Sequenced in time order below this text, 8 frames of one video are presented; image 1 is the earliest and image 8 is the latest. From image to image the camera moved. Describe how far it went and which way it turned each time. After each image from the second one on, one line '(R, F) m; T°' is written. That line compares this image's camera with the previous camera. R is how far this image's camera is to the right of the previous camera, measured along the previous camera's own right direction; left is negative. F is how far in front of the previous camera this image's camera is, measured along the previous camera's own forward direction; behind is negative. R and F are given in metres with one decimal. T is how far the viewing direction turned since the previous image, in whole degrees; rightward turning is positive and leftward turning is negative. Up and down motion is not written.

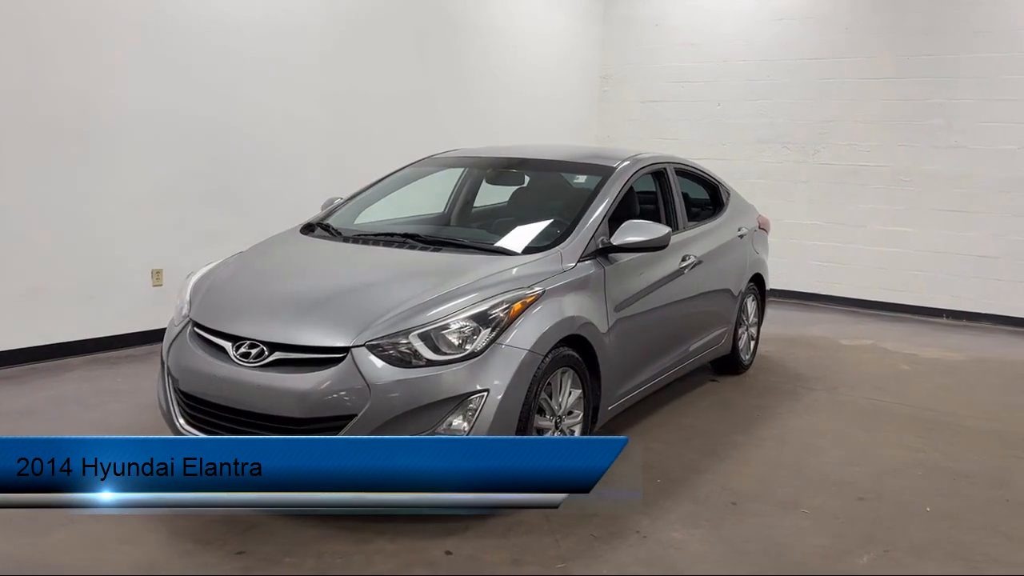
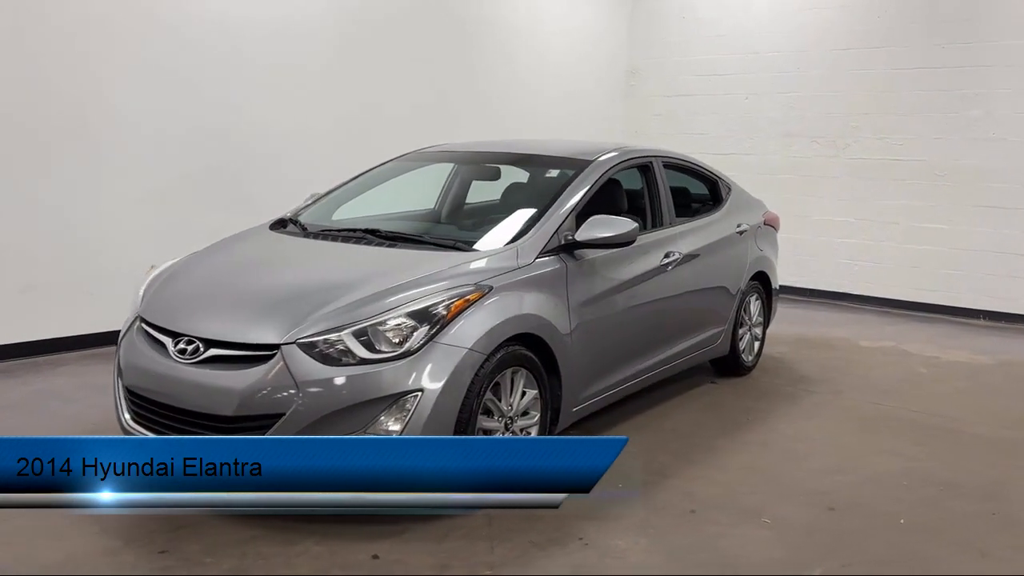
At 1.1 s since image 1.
(+0.4, +0.1) m; -4°
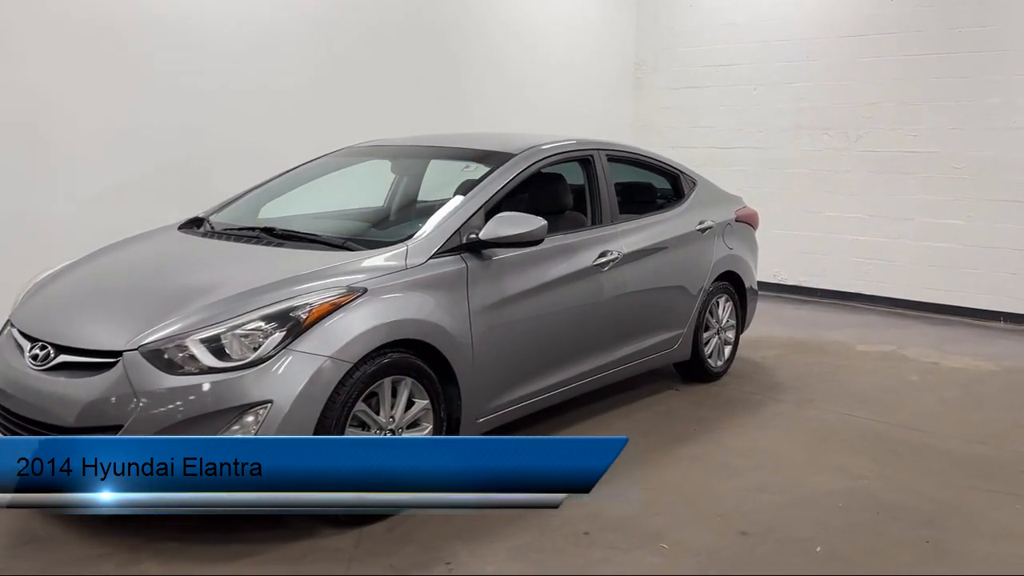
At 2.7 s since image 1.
(+0.6, +0.2) m; -4°
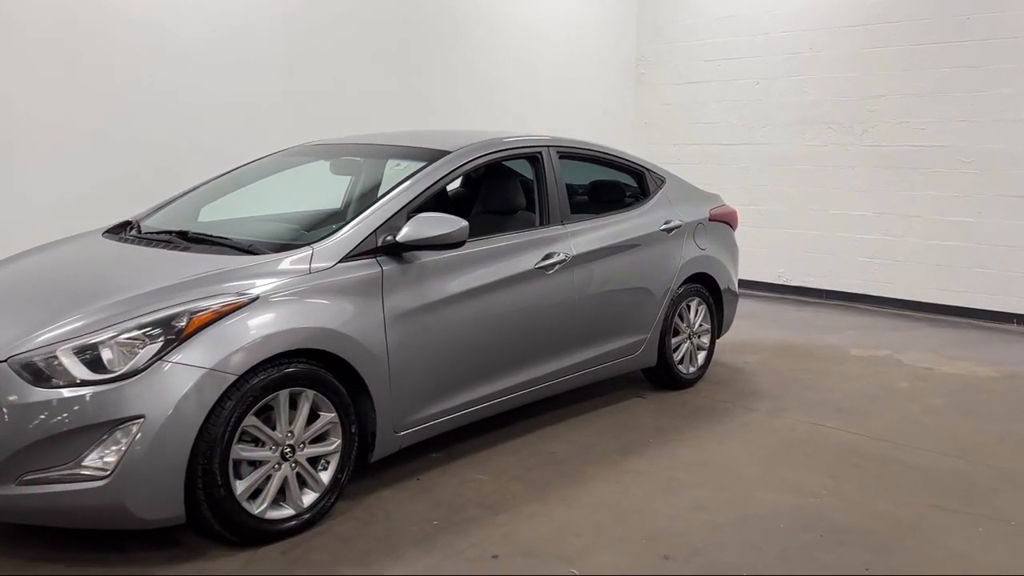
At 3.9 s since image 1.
(+0.4, +0.2) m; -3°
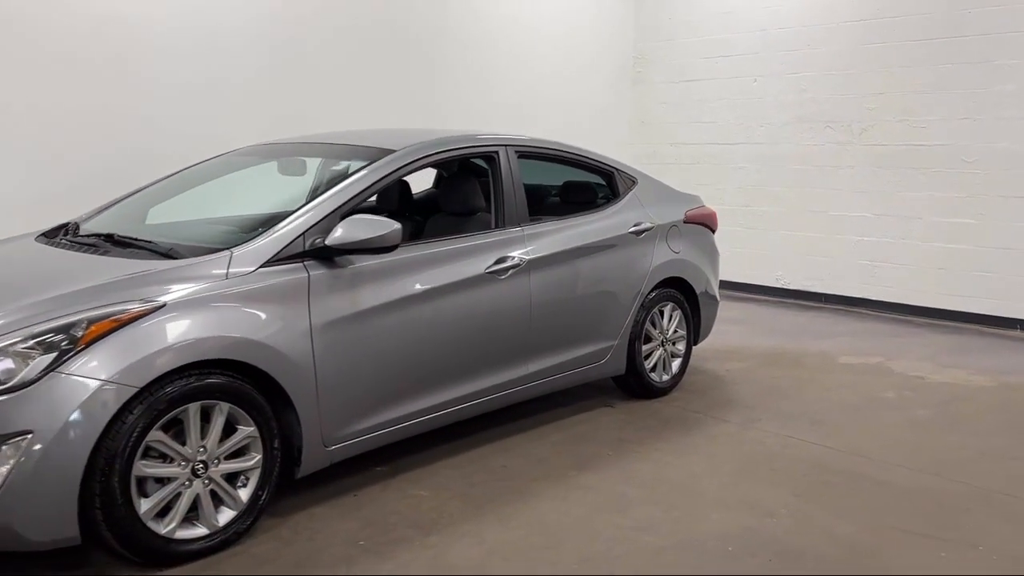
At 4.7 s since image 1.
(+0.3, +0.2) m; -1°
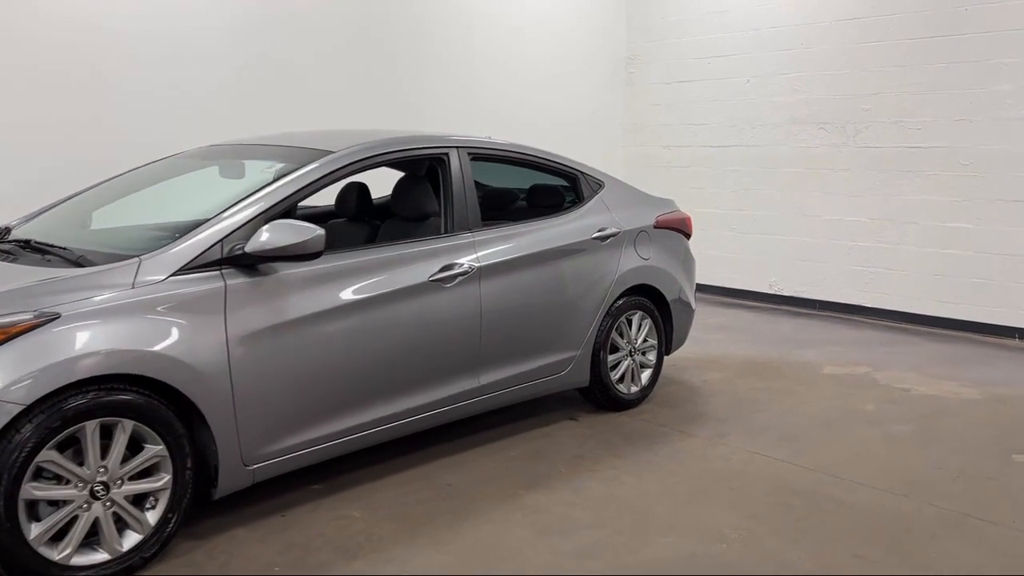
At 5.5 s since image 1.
(+0.3, +0.2) m; -1°
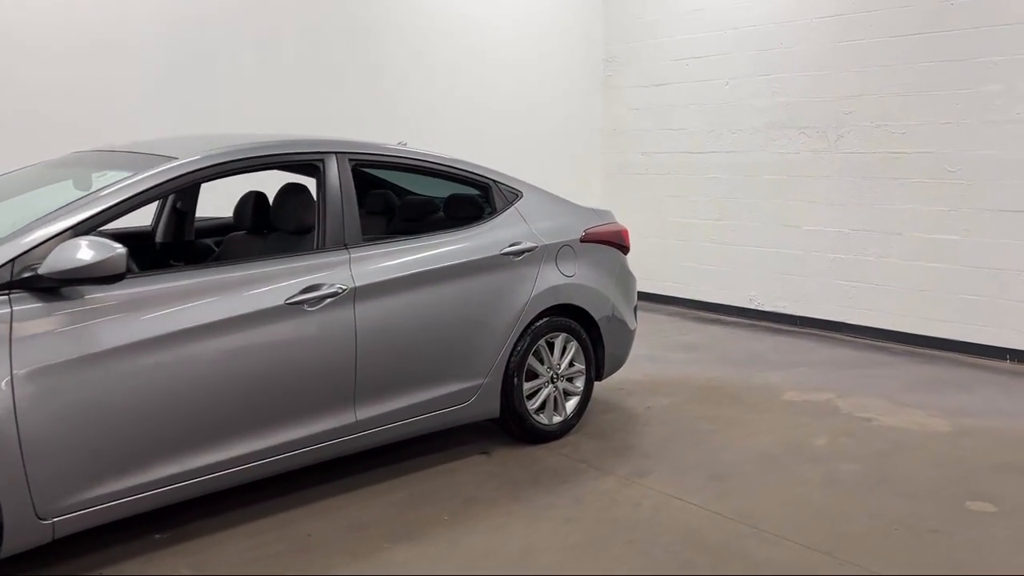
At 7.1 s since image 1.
(+0.5, +0.4) m; -2°
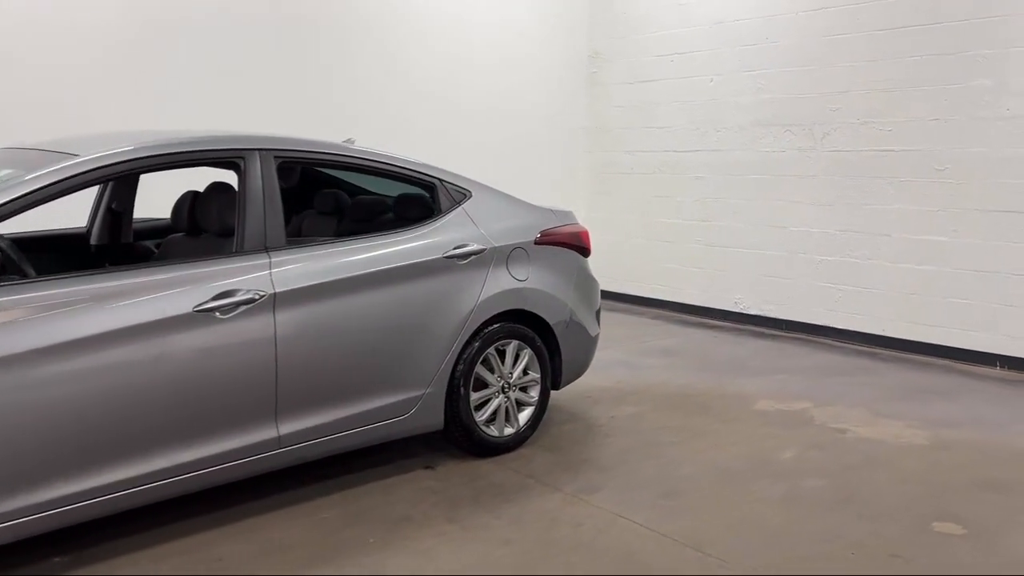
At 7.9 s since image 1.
(+0.3, +0.2) m; -1°
